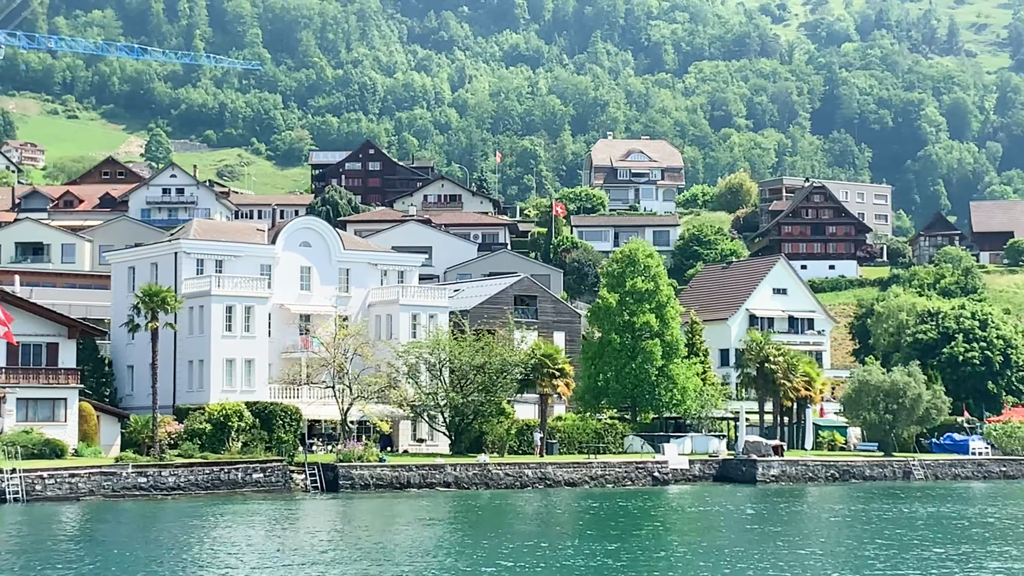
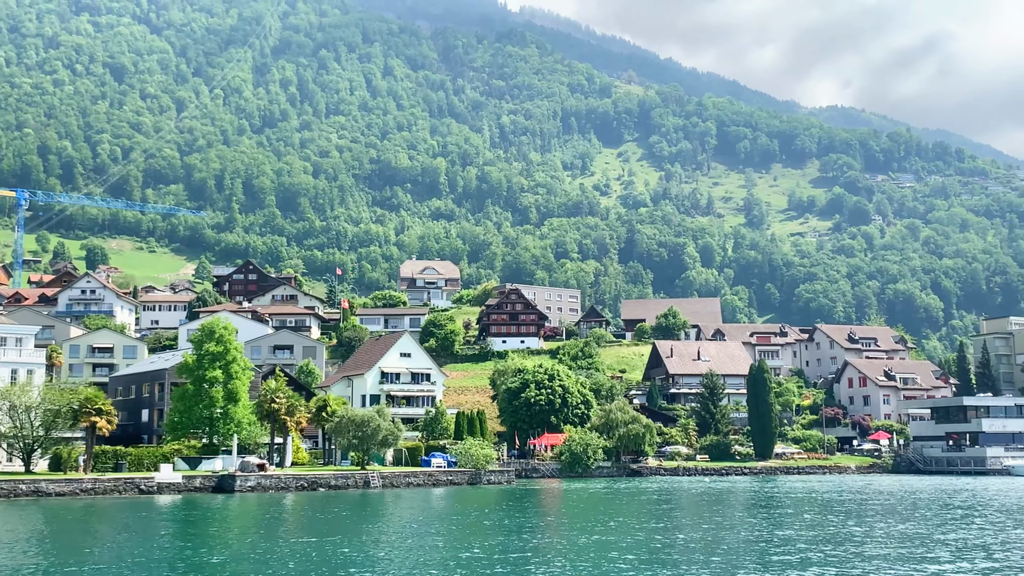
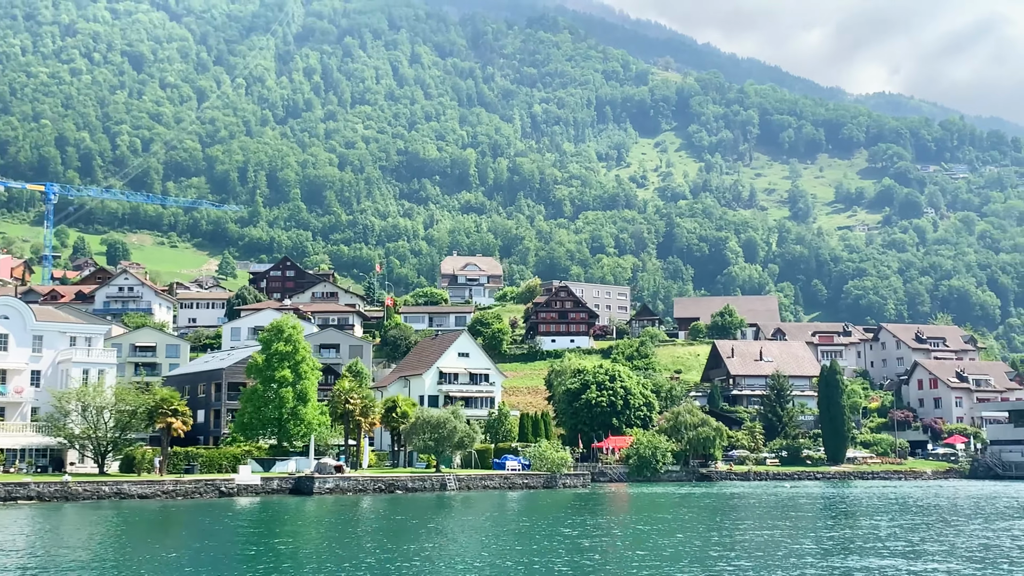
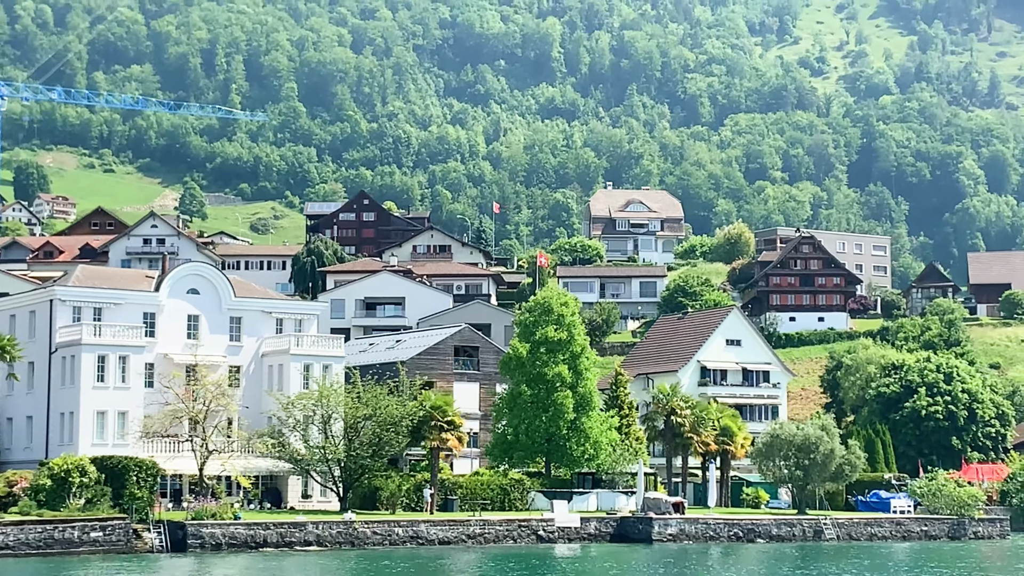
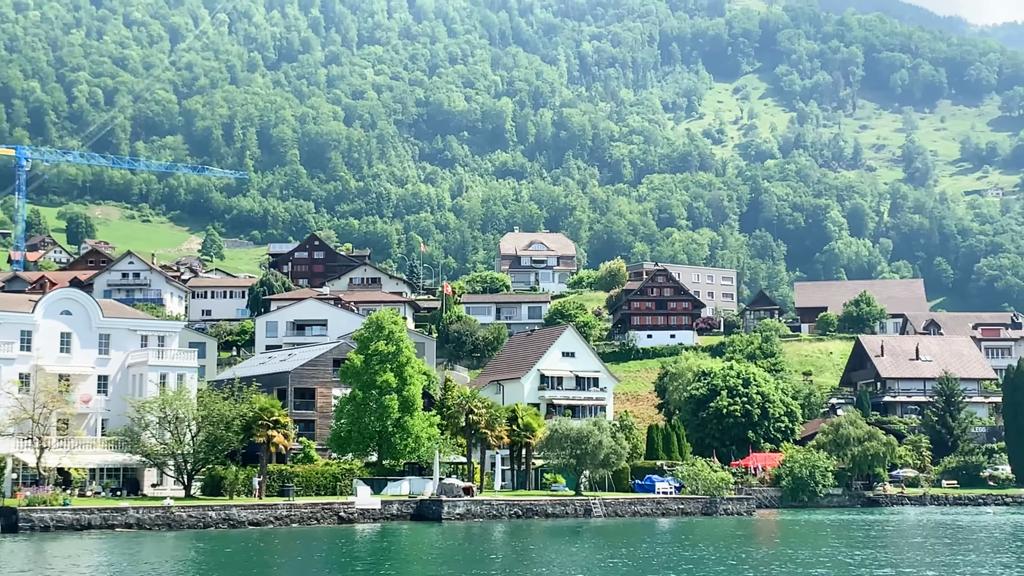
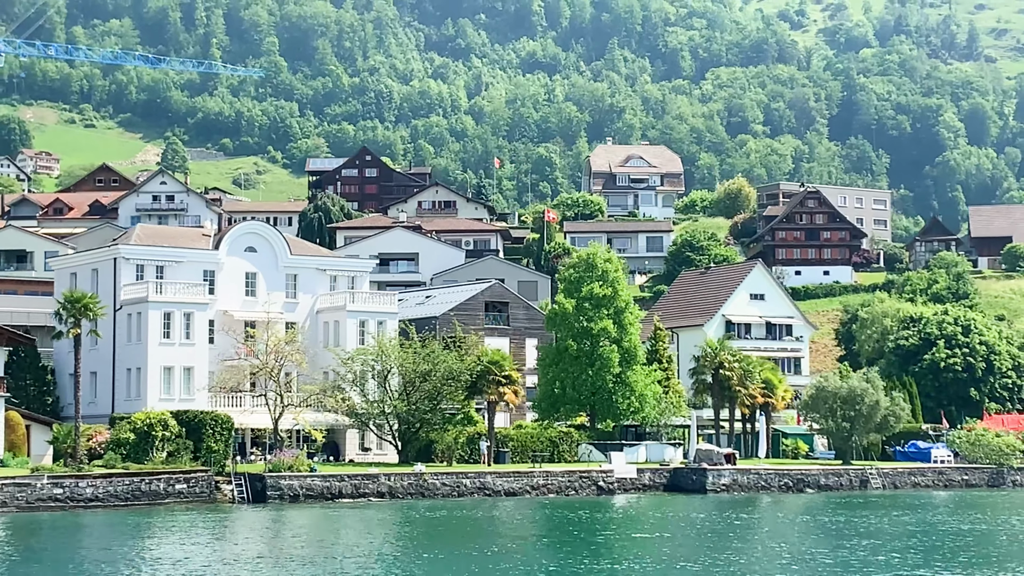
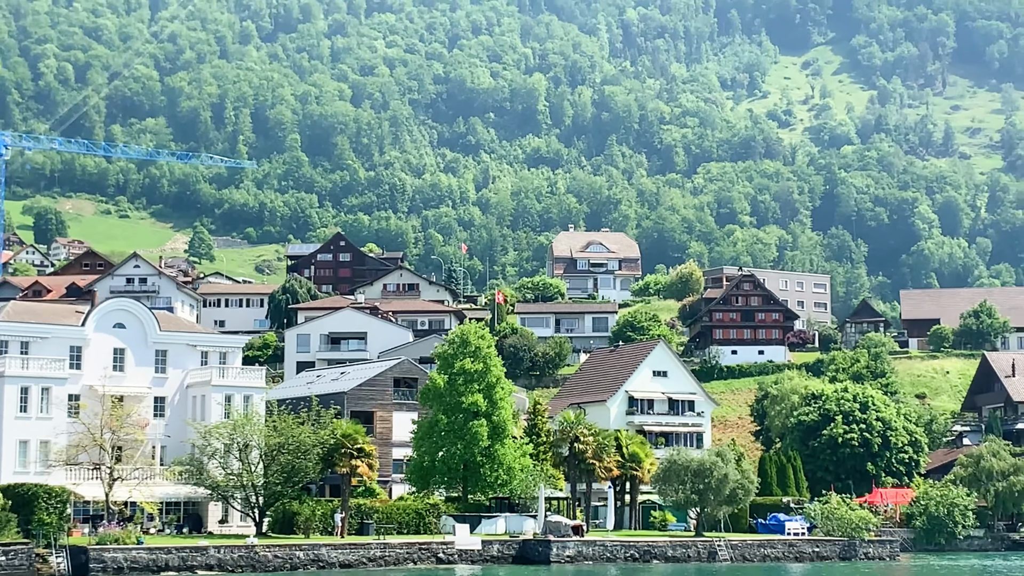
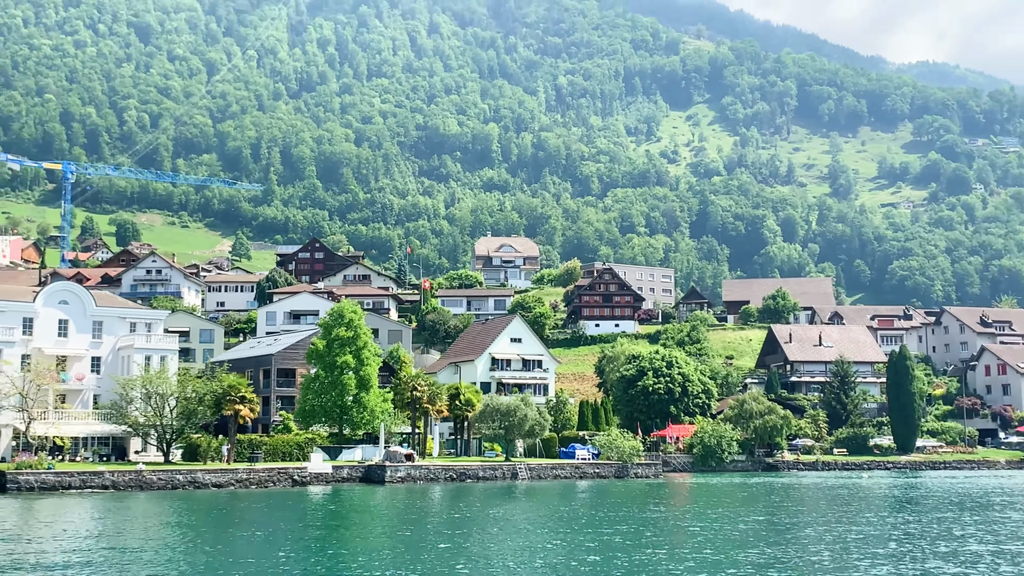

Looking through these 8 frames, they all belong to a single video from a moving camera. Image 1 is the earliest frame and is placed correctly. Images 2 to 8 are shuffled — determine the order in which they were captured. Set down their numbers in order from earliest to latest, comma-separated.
6, 4, 7, 5, 8, 3, 2
